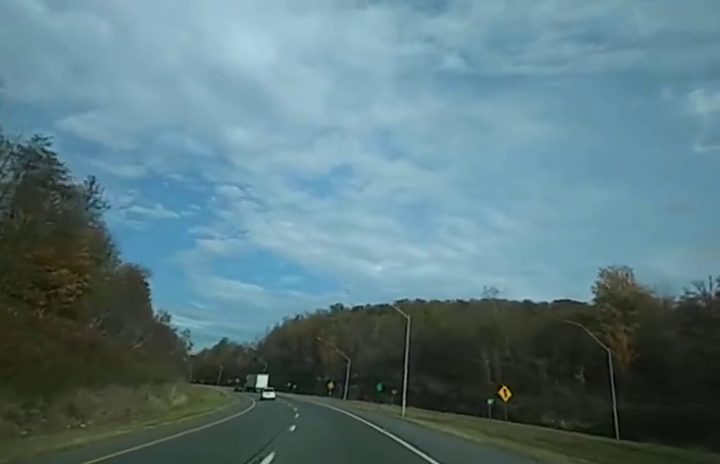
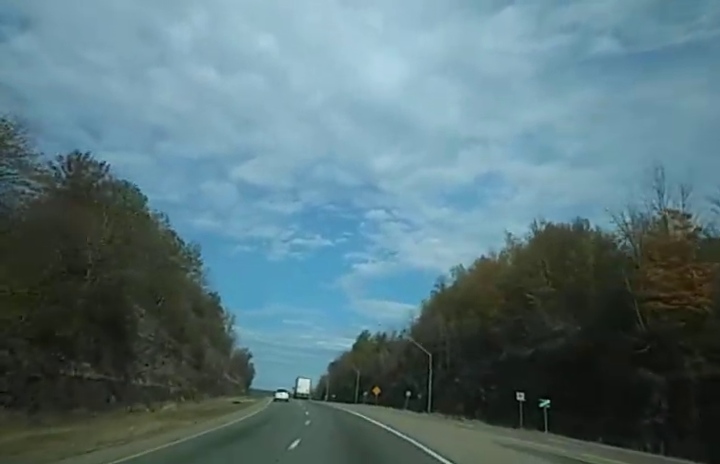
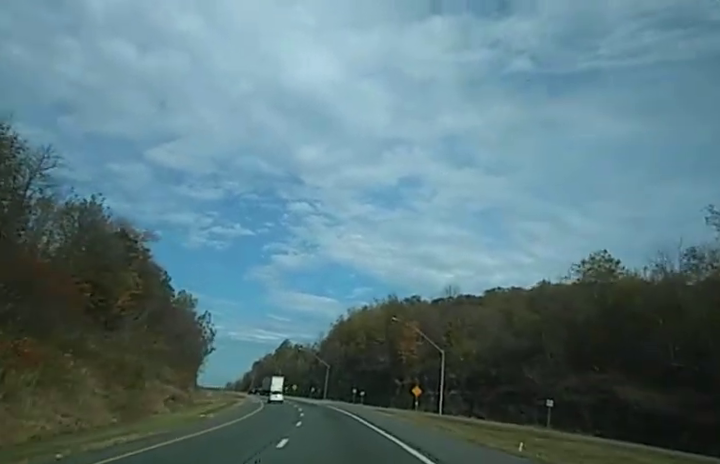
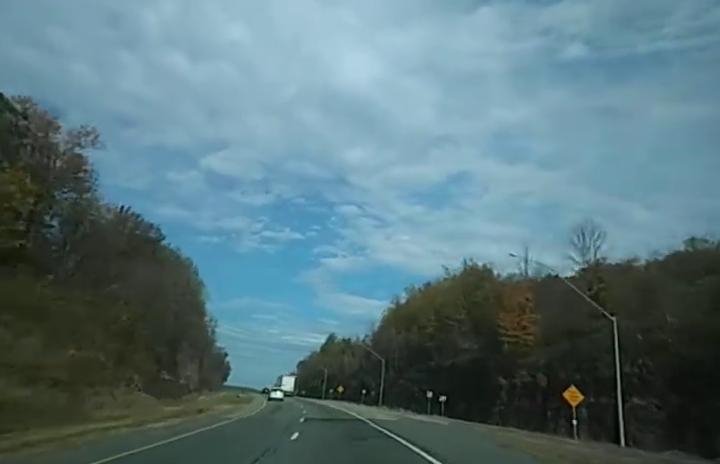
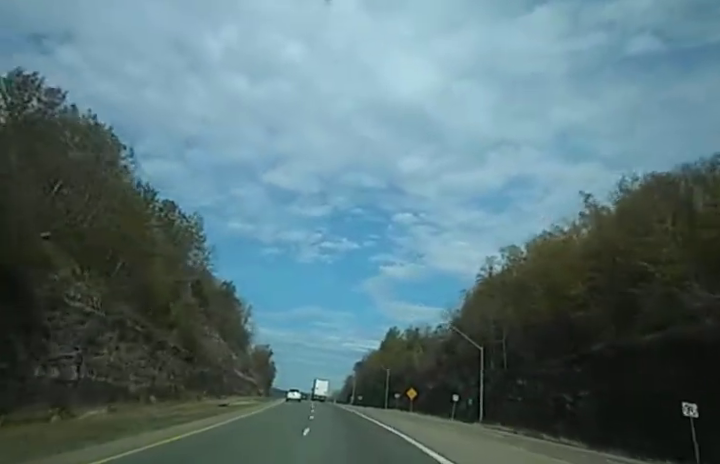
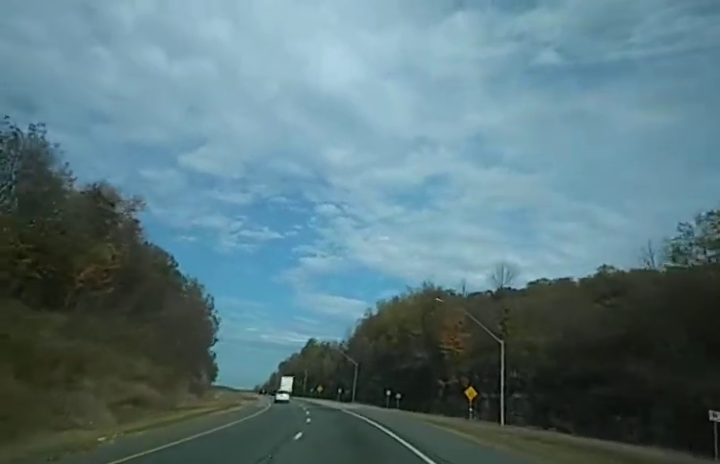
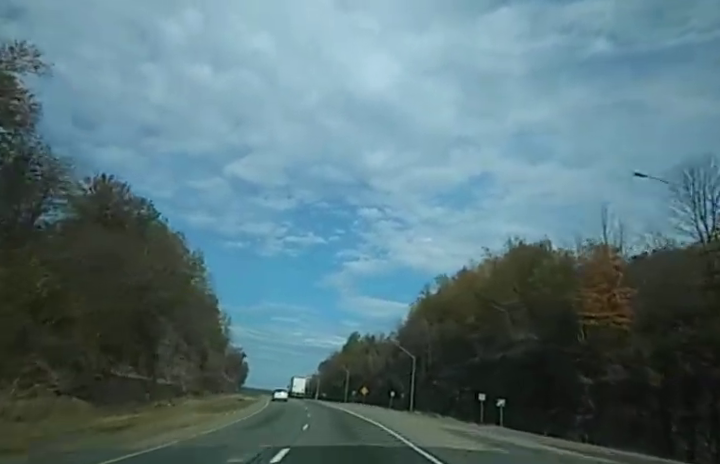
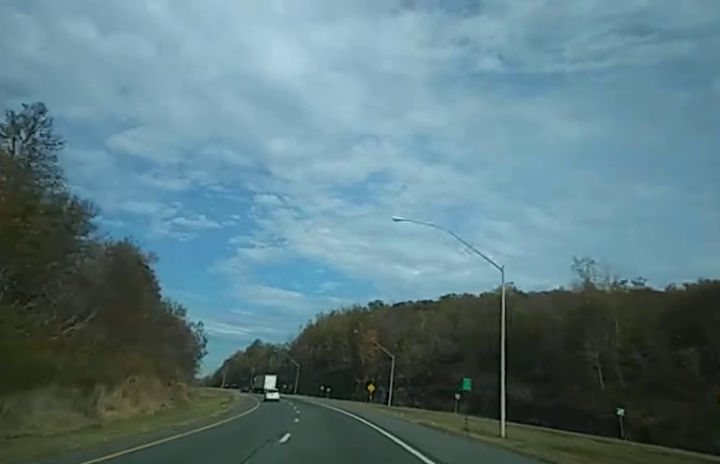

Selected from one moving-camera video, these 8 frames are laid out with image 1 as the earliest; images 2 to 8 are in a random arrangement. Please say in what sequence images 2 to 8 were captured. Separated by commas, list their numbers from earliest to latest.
8, 3, 6, 4, 7, 2, 5
